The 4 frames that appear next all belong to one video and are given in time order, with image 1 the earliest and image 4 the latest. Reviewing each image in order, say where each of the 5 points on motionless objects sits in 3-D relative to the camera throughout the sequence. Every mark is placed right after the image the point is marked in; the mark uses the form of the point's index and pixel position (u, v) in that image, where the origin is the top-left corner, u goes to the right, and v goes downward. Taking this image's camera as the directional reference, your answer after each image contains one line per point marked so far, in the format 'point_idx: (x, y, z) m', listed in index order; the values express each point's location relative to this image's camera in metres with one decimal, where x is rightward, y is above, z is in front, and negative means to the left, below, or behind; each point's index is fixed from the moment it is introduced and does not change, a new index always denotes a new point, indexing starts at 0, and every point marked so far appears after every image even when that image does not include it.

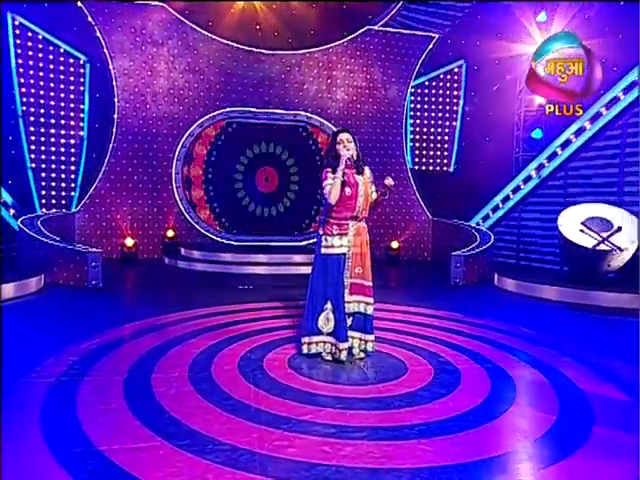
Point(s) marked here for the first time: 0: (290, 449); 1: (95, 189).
0: (-0.1, -1.1, +2.4) m
1: (-4.9, +1.1, +9.6) m
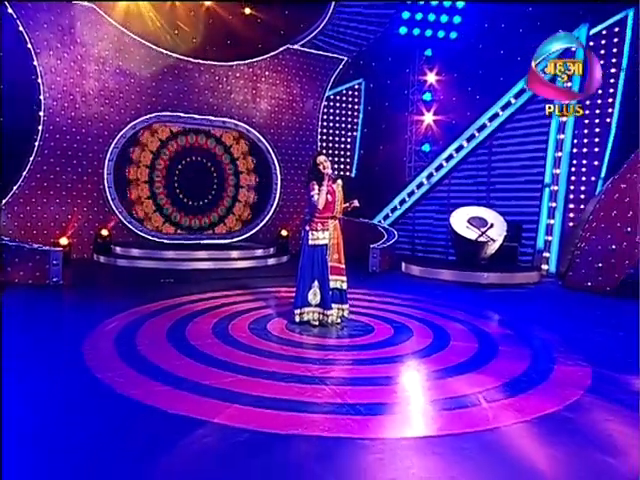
0: (+0.1, -1.1, +3.6) m
1: (-6.4, +1.1, +9.3) m
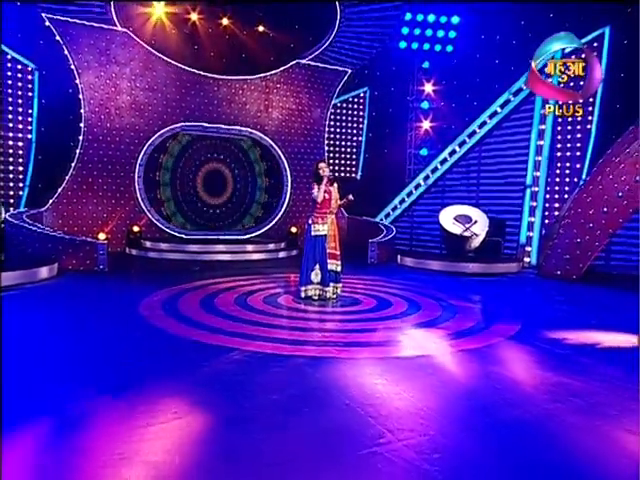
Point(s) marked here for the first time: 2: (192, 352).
0: (0.0, -1.0, +4.9) m
1: (-6.2, +1.2, +10.7) m
2: (-1.1, -1.0, +4.0) m
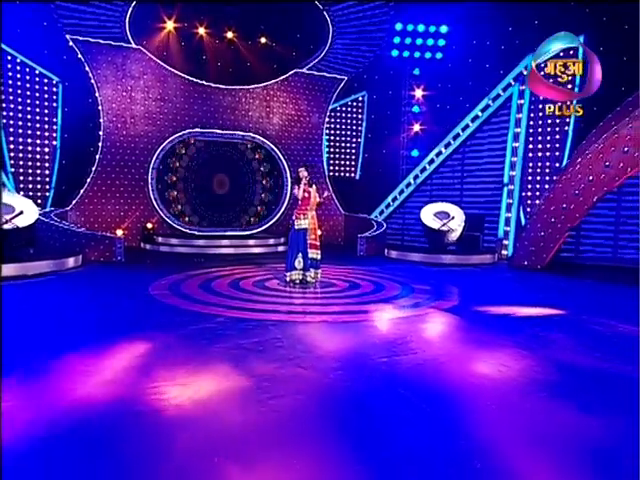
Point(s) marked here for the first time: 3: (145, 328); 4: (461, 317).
0: (-0.3, -0.9, +6.0) m
1: (-6.4, +1.3, +12.0) m
2: (-1.5, -0.9, +5.1) m
3: (-1.8, -1.0, +4.7) m
4: (+1.7, -0.9, +5.1) m
